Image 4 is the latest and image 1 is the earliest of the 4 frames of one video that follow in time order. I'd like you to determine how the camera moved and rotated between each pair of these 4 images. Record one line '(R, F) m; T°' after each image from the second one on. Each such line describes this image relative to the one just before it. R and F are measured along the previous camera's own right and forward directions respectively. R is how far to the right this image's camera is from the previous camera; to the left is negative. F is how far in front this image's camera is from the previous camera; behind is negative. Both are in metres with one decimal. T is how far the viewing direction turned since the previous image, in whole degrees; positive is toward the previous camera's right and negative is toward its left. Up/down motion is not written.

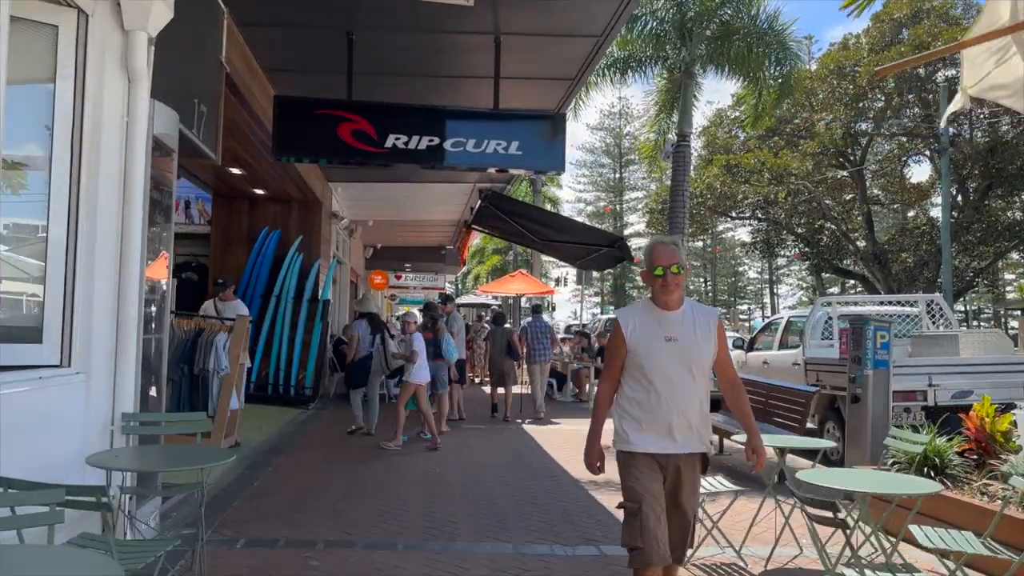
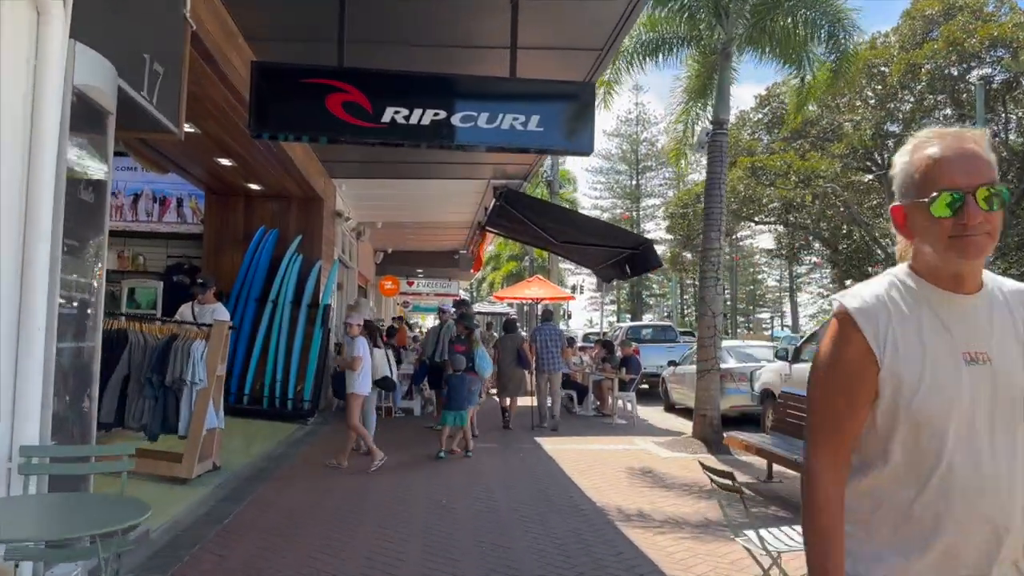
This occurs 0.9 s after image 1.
(0.0, +1.1) m; -1°
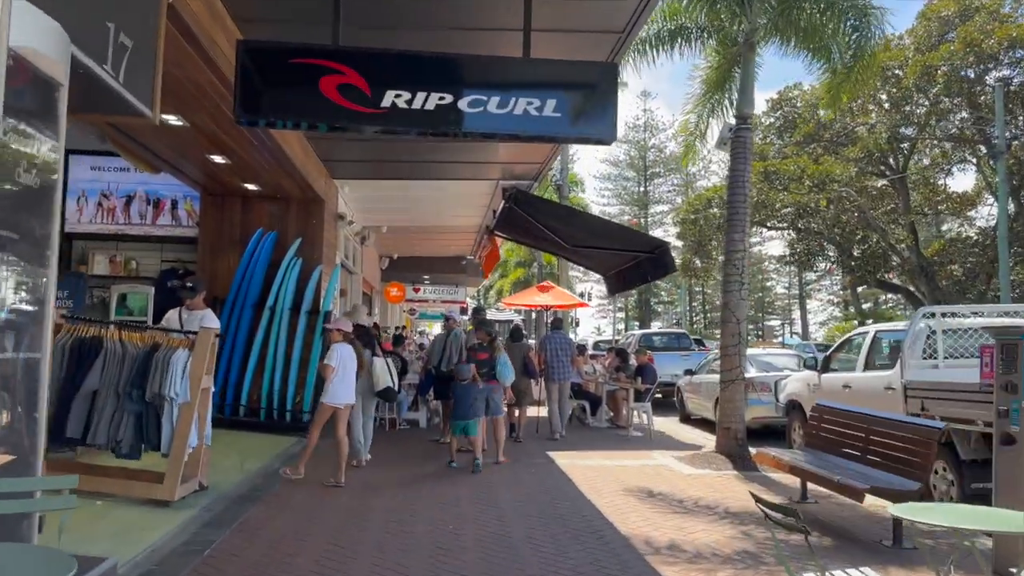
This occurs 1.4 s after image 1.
(0.0, +0.6) m; 0°
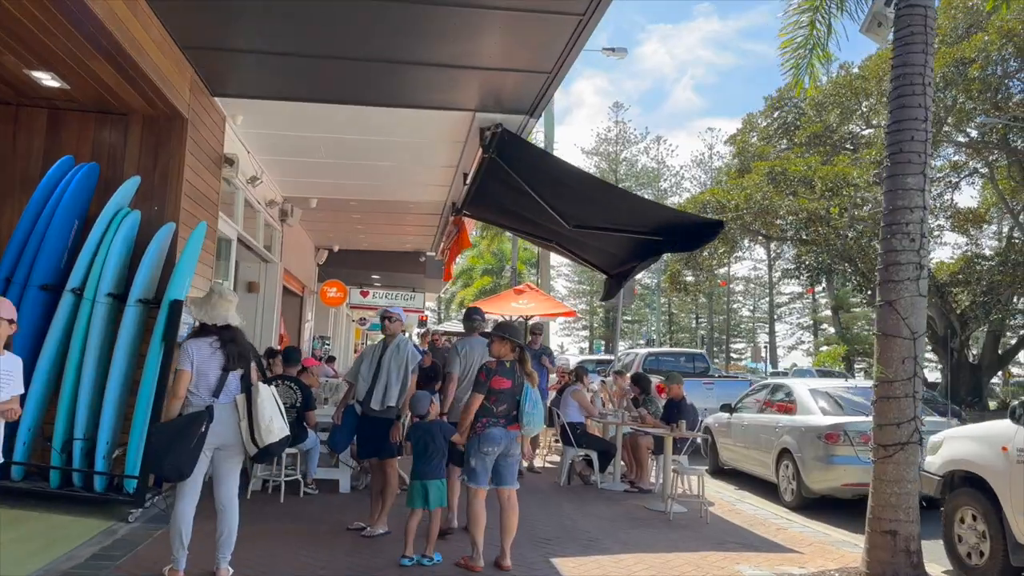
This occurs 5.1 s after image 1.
(-0.2, +4.3) m; +3°
